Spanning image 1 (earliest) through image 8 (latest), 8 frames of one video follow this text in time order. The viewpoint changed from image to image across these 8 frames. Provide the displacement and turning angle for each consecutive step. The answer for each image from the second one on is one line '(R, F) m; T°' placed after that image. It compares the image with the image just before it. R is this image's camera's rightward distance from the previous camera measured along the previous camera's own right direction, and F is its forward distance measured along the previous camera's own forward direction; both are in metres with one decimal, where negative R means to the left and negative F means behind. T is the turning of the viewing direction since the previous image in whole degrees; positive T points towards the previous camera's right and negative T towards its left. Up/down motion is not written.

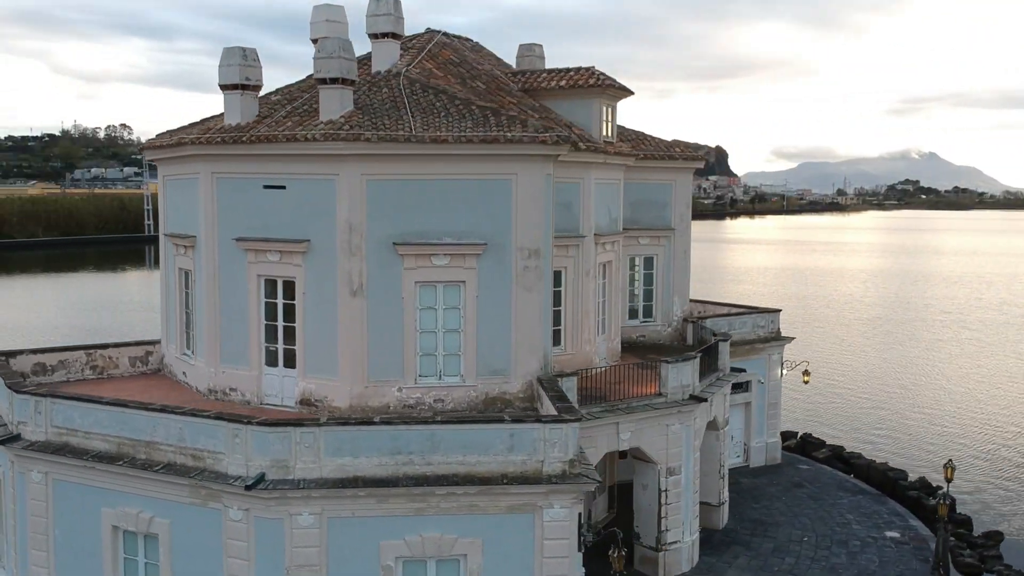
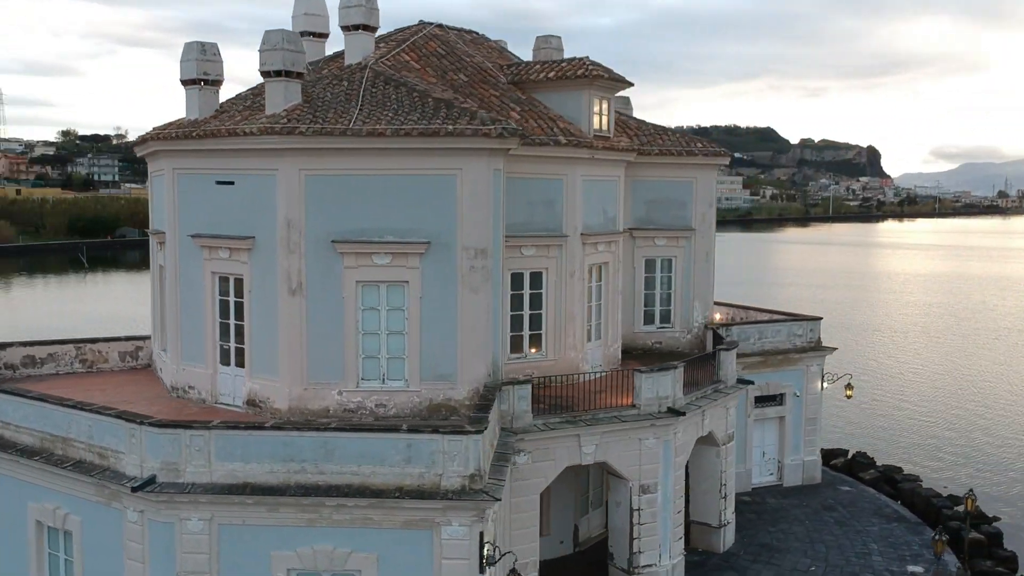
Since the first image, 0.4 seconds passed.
(+3.2, +1.2) m; -8°
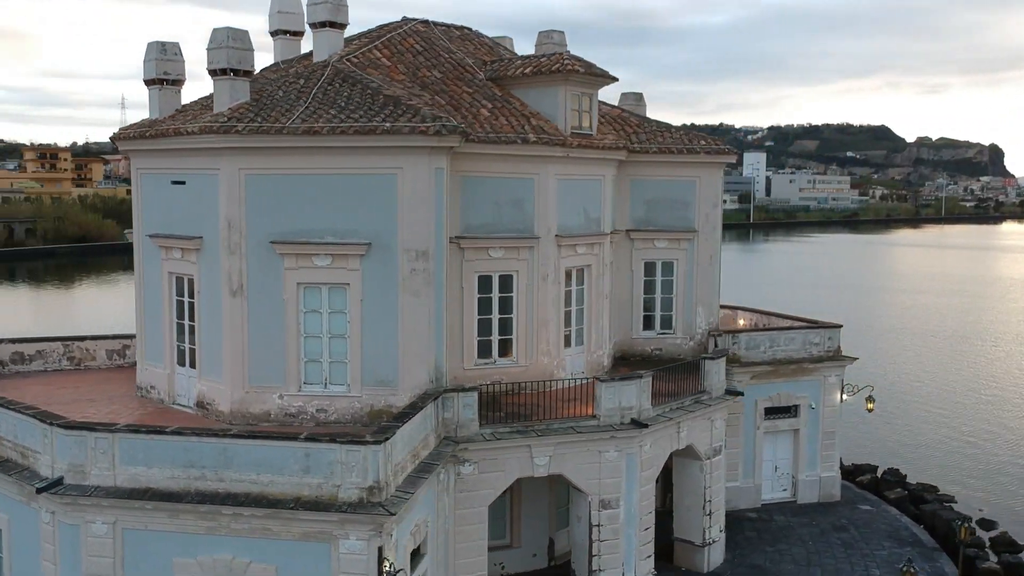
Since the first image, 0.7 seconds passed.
(+2.6, +0.8) m; -6°
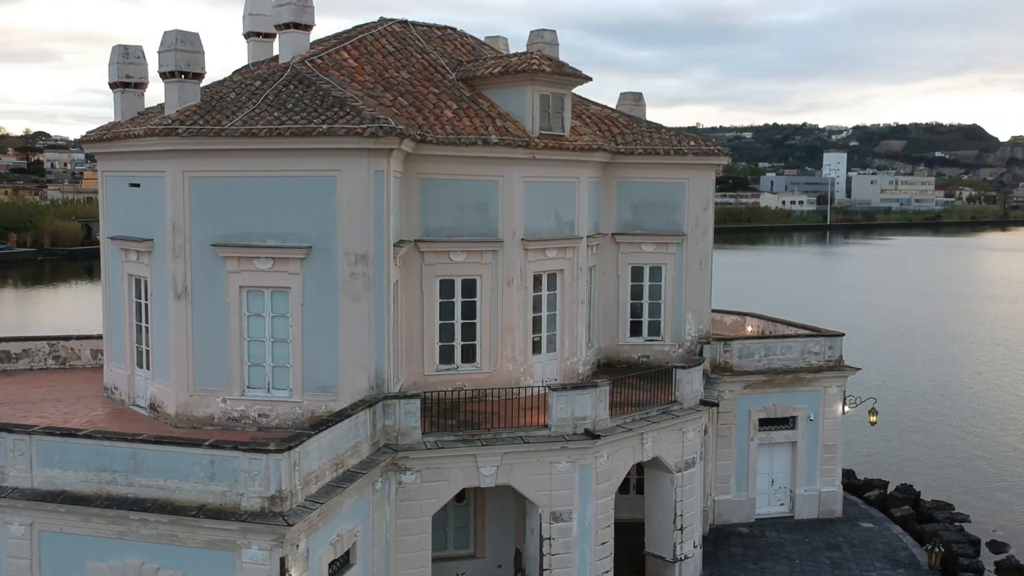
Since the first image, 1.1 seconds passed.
(+2.2, +0.5) m; -4°
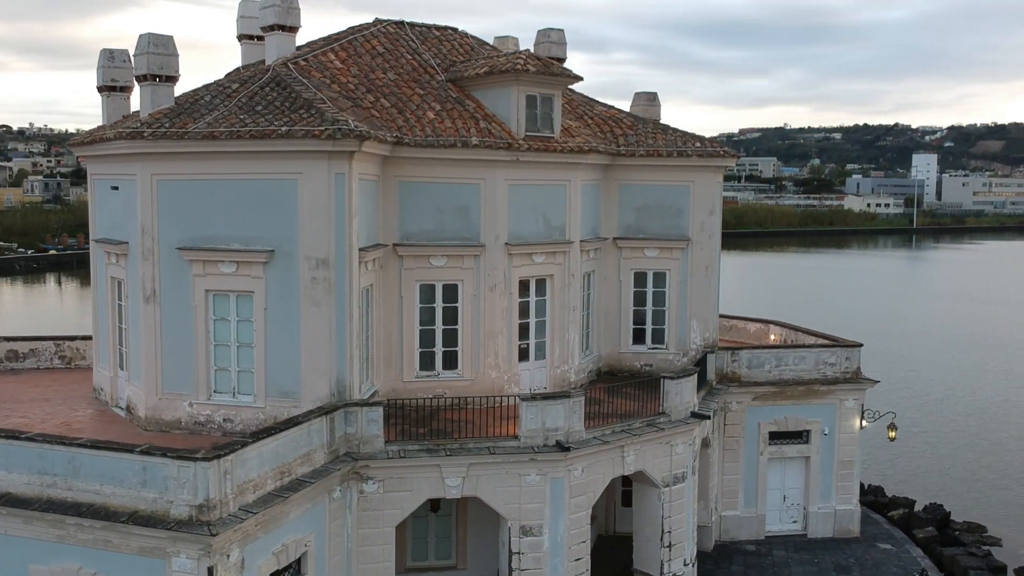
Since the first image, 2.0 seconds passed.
(+1.8, +0.6) m; -5°
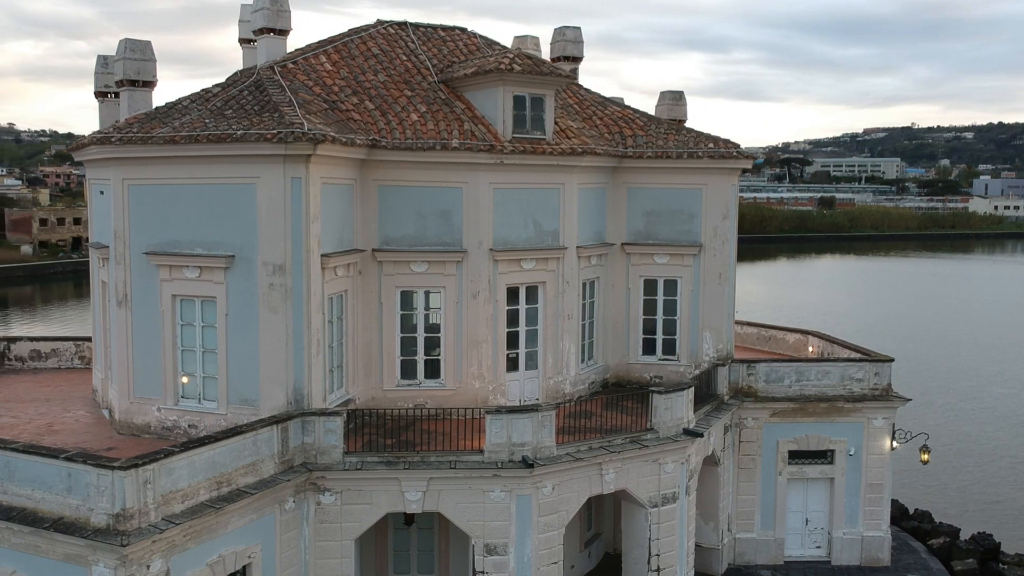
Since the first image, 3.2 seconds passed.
(+2.3, +0.8) m; -7°
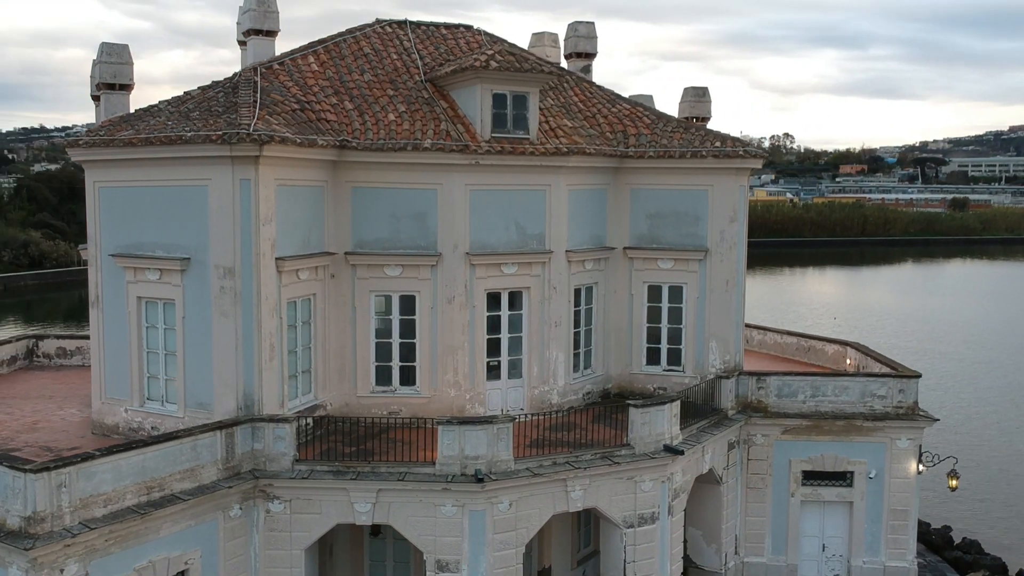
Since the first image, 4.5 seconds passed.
(+2.5, +0.8) m; -7°
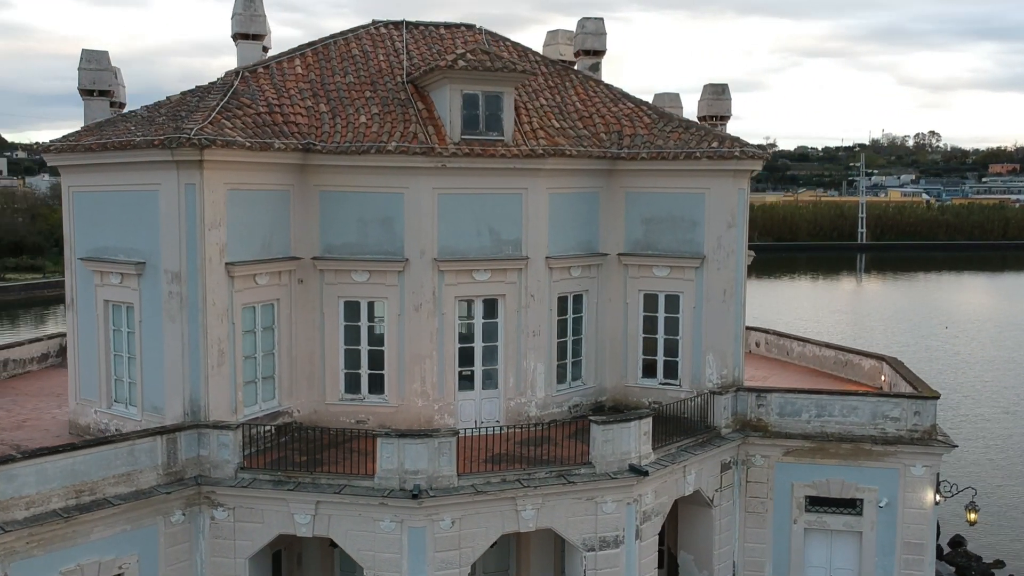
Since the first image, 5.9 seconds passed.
(+2.7, +0.8) m; -8°
